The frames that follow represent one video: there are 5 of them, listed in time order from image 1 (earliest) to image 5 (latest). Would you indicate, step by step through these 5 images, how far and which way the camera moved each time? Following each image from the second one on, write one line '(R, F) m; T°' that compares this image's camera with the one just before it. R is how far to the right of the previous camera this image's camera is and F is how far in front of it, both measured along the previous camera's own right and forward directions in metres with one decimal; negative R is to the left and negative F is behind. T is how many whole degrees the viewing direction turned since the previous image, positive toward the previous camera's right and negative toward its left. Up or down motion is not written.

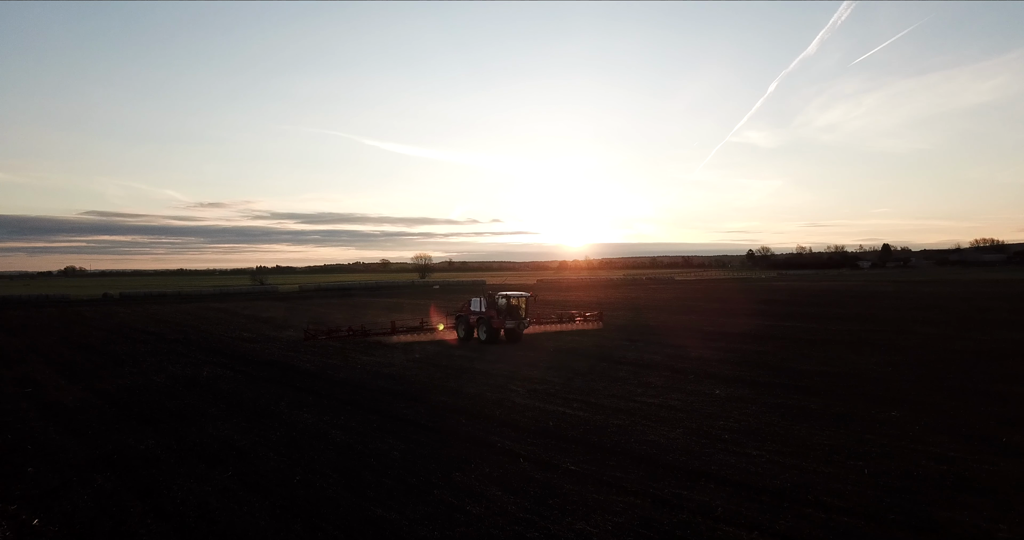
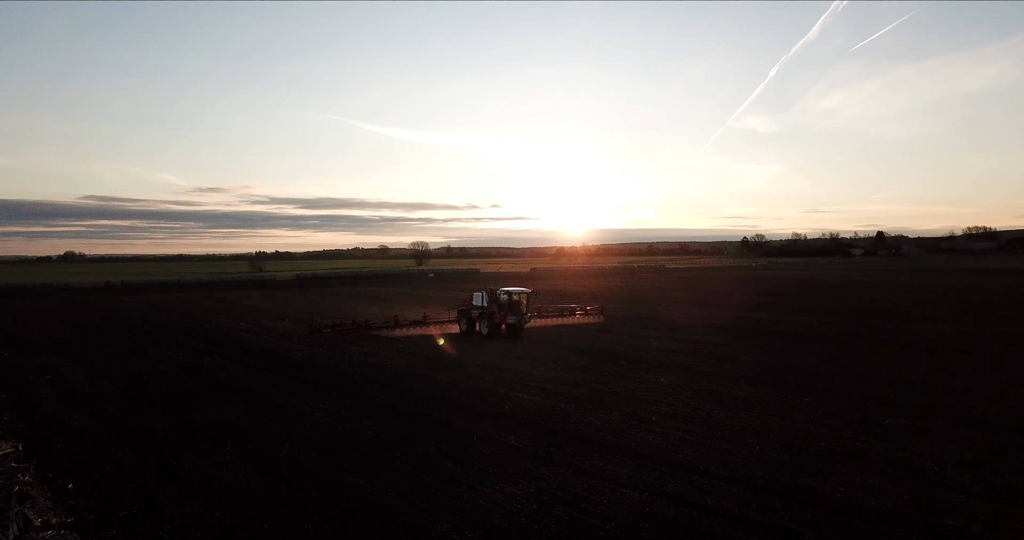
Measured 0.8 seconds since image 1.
(+0.7, -1.7) m; 0°
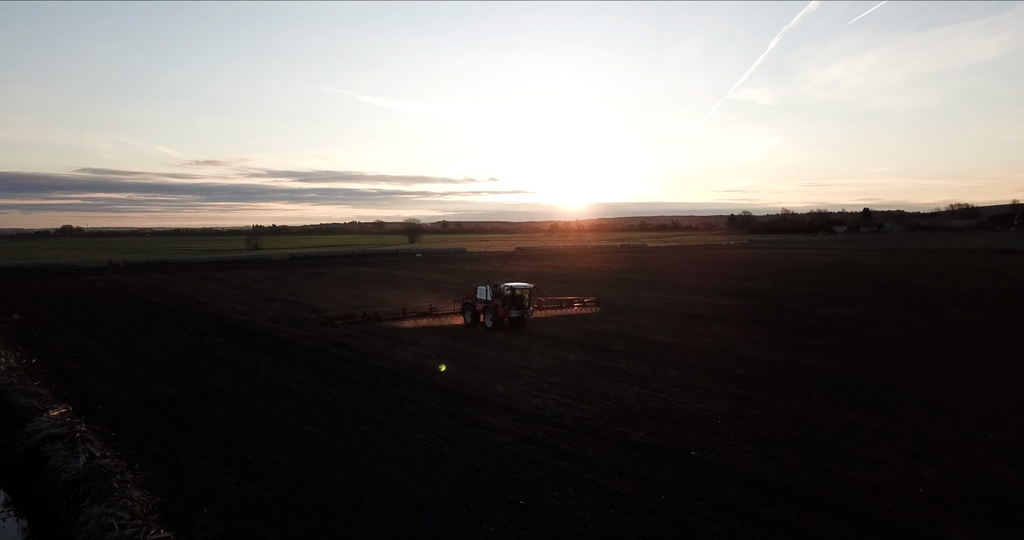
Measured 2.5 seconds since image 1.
(+1.6, -3.8) m; 0°
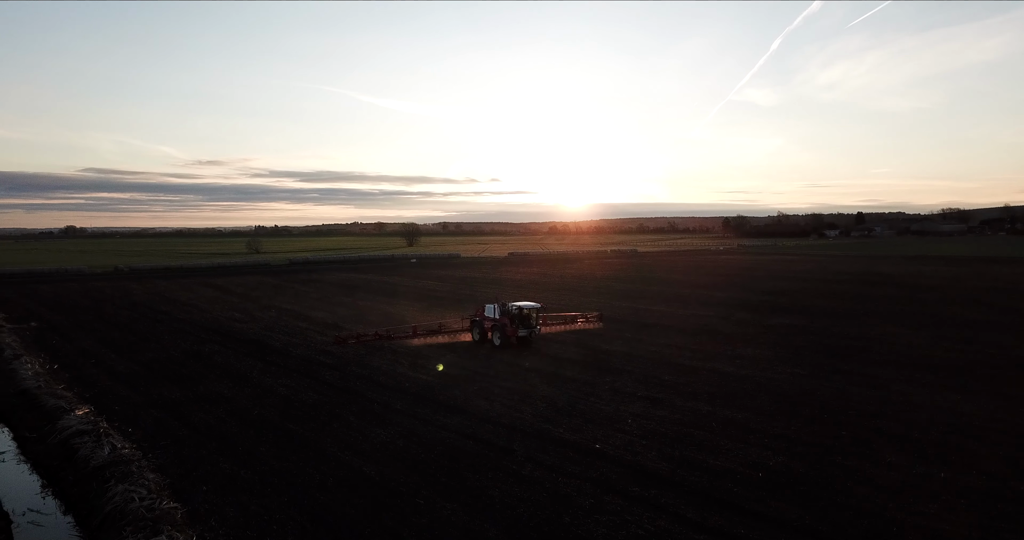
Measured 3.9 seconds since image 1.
(+1.2, -2.8) m; 0°
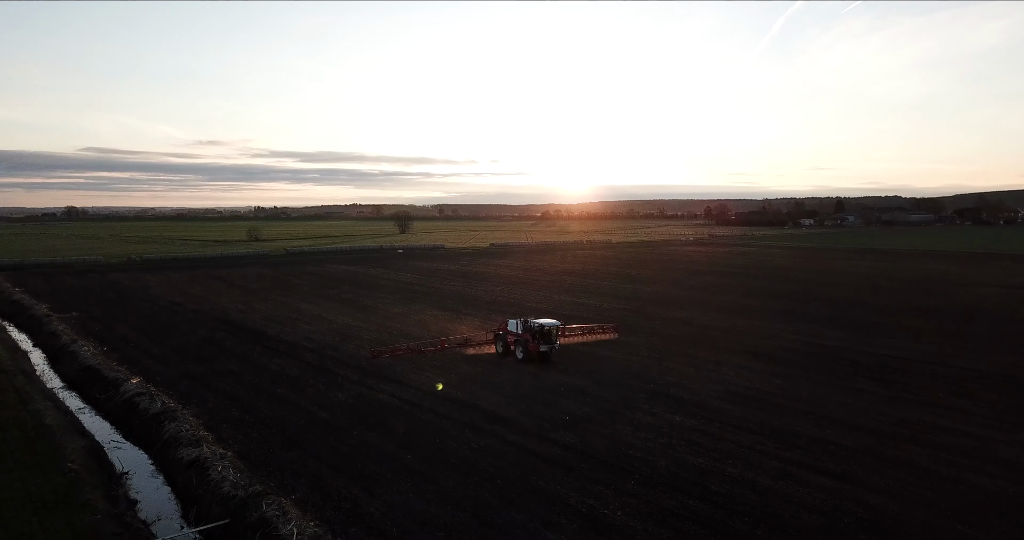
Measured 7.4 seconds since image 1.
(+2.7, -7.6) m; 0°
